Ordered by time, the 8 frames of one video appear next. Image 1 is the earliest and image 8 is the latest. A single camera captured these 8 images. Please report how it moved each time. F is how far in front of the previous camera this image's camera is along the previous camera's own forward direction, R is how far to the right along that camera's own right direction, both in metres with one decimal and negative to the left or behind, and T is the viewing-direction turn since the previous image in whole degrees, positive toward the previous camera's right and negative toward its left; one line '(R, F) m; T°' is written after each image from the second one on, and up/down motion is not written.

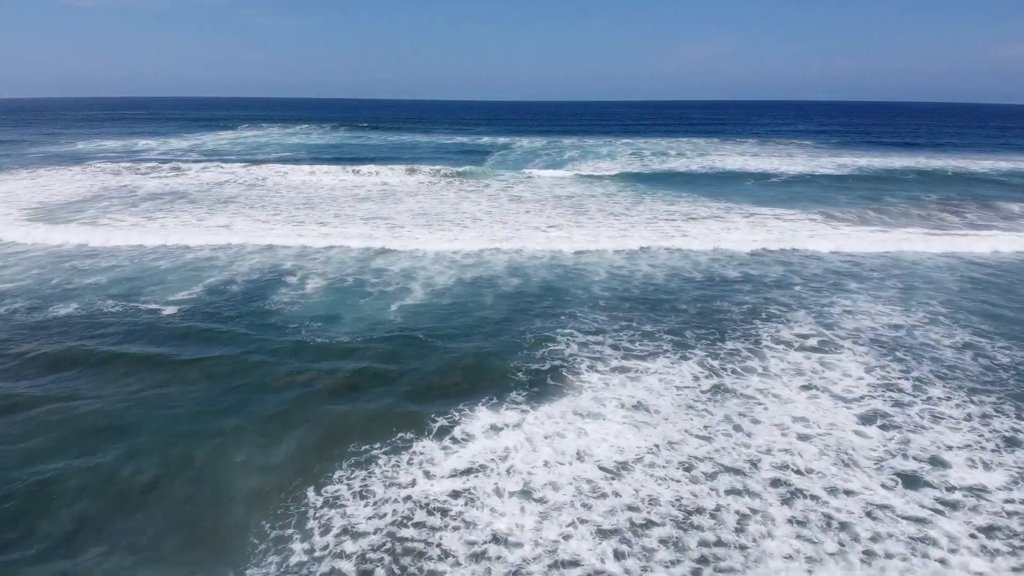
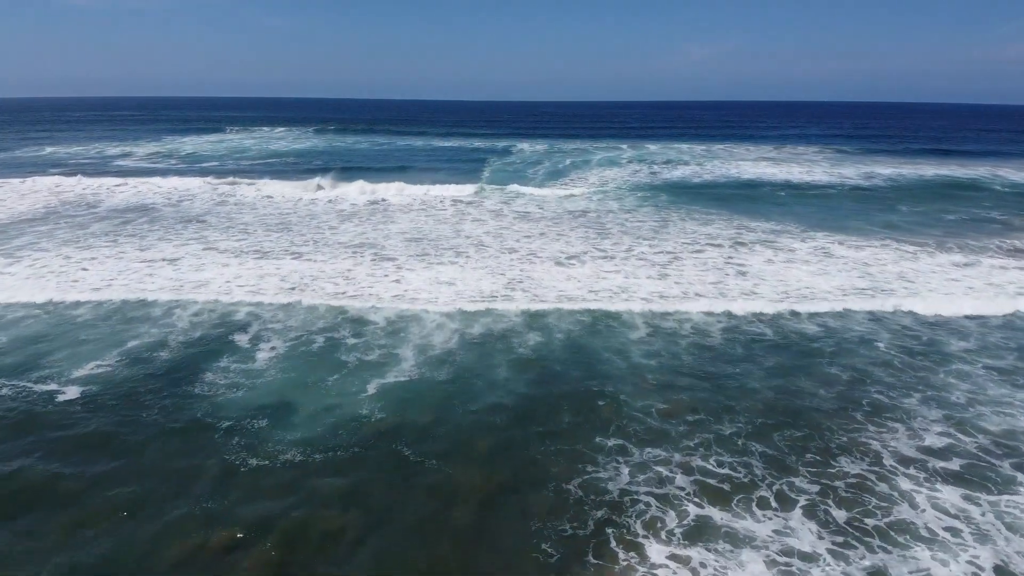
(-0.1, +2.9) m; 0°
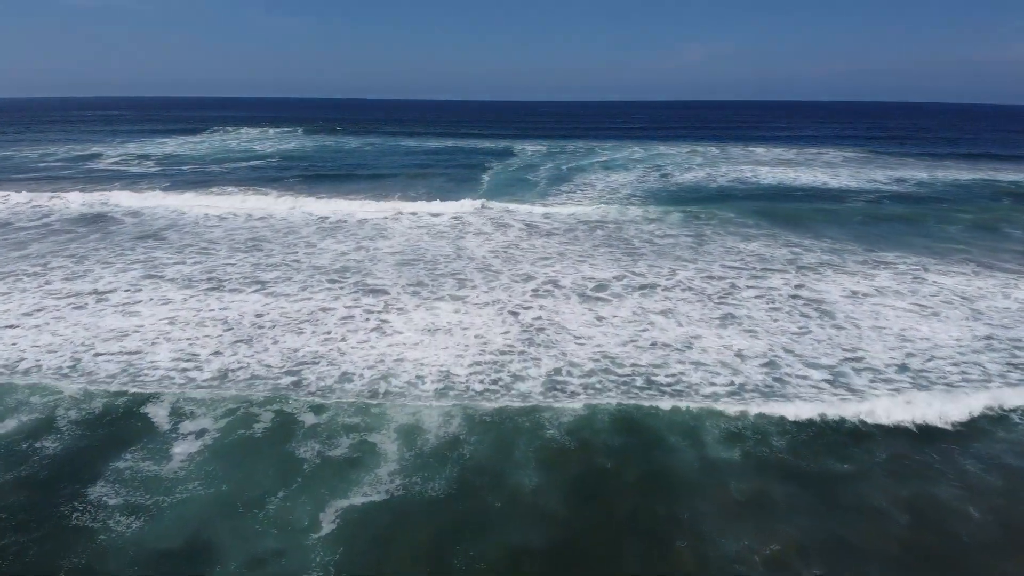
(-0.2, +2.7) m; 0°
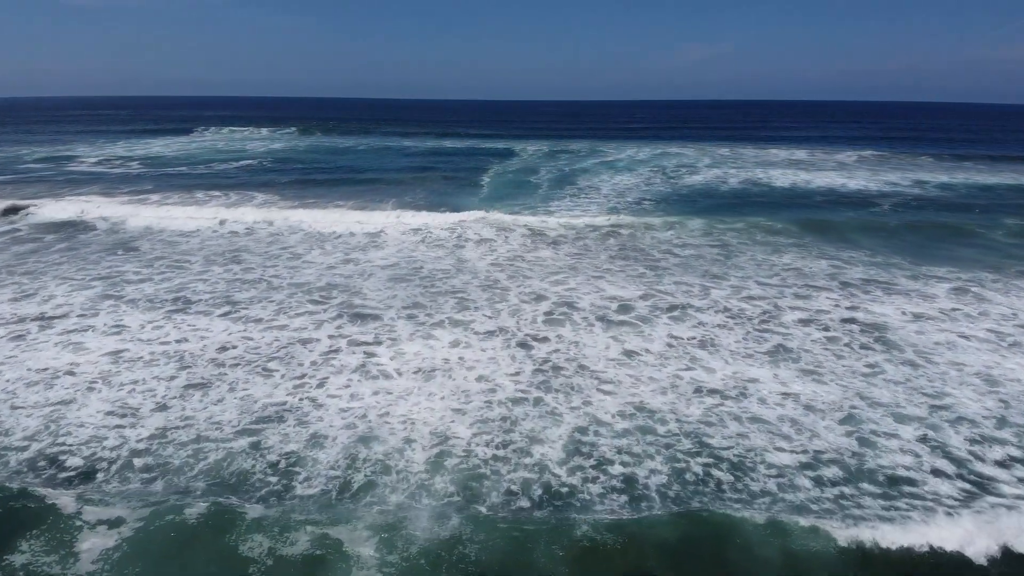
(-0.1, +1.4) m; 0°
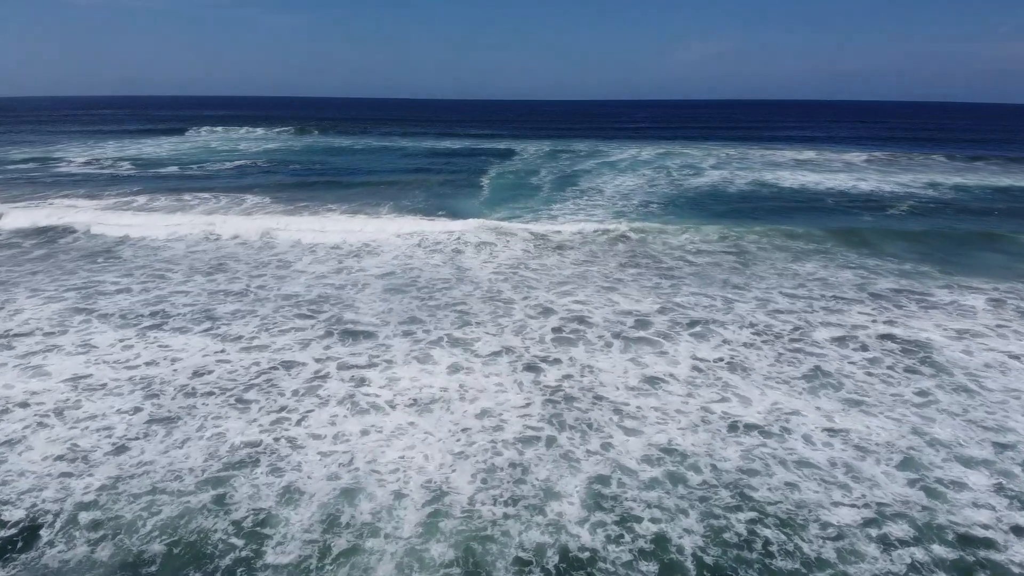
(-0.1, +0.8) m; 0°
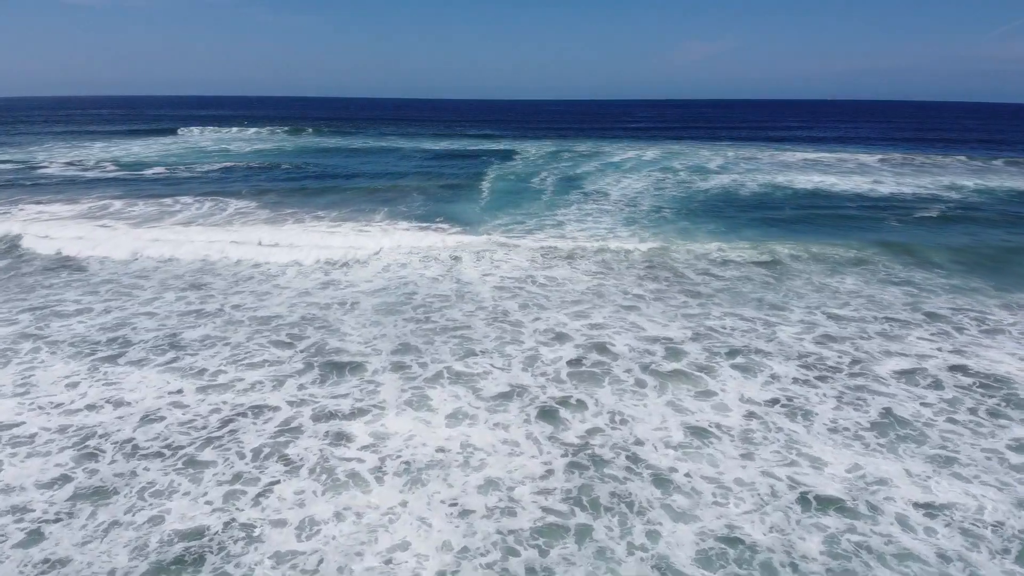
(-0.1, +1.2) m; 0°
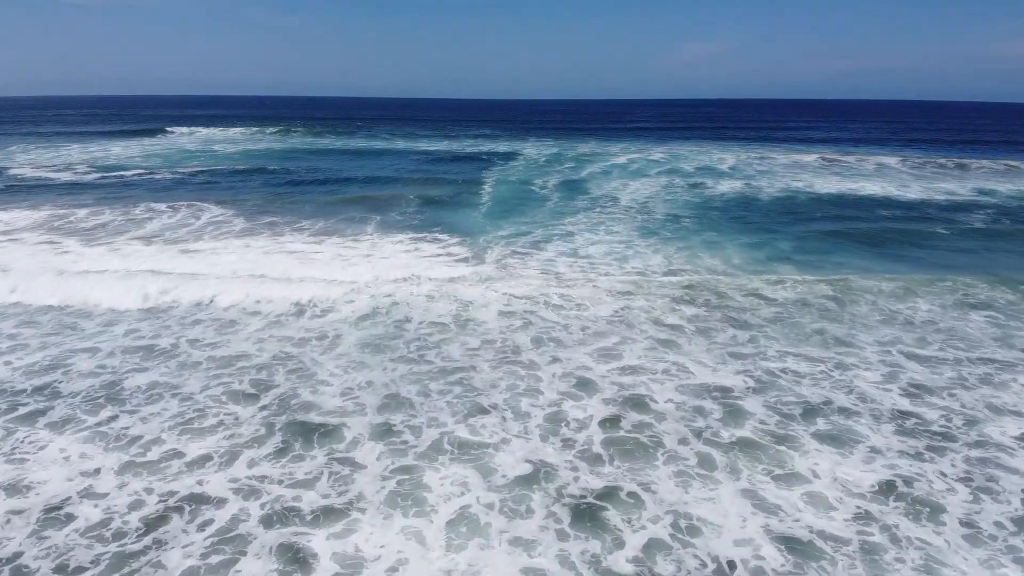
(-0.1, +1.6) m; 0°
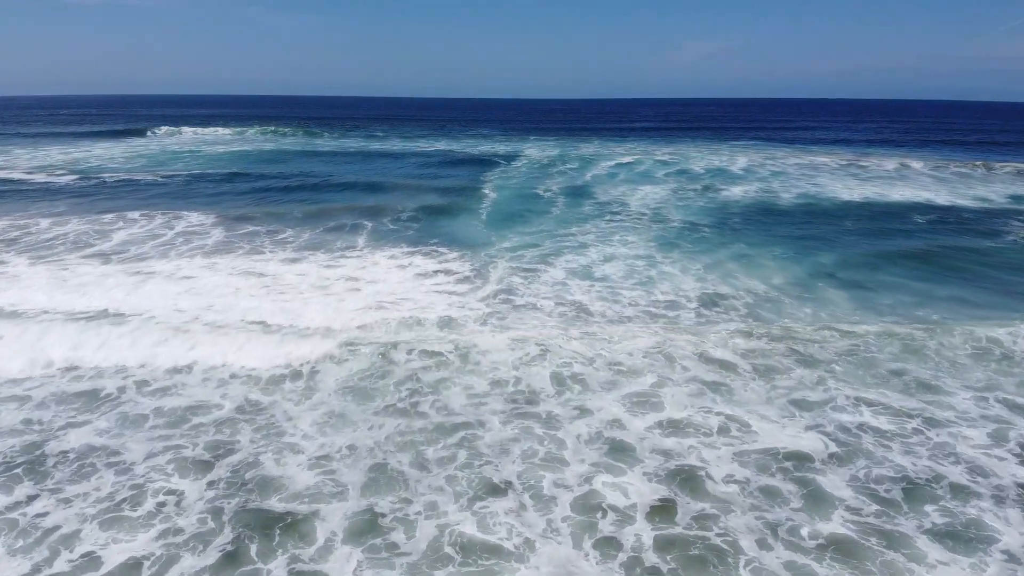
(-0.1, +1.3) m; 0°
